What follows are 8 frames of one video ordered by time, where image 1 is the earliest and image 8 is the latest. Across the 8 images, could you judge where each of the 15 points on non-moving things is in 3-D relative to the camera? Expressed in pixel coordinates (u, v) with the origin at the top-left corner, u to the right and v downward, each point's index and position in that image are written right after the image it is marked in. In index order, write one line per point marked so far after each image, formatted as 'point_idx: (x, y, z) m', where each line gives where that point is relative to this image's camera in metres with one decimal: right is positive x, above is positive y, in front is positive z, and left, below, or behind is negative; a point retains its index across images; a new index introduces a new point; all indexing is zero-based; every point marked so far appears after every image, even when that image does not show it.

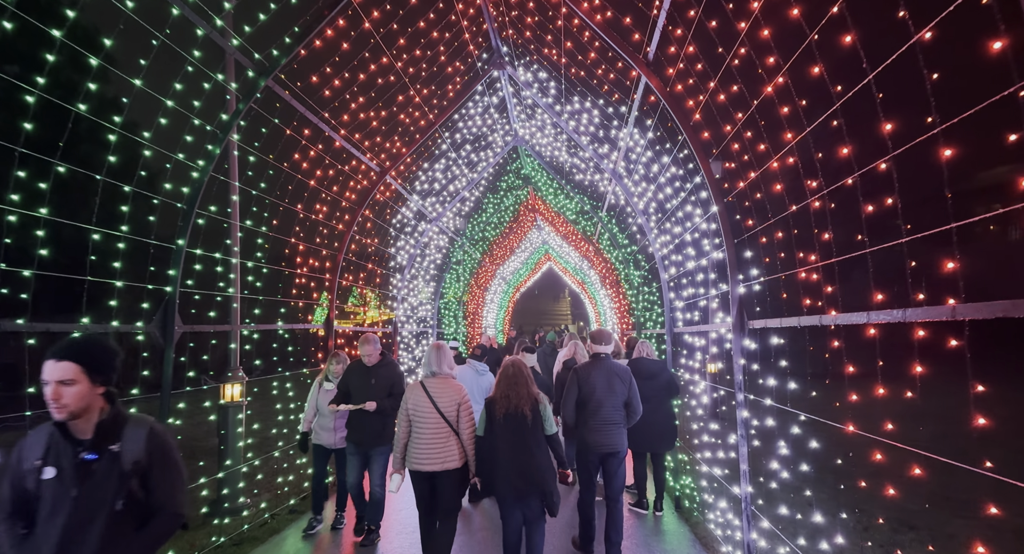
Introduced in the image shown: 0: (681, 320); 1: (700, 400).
0: (+1.9, -0.5, +5.2) m
1: (+1.8, -1.2, +4.4) m
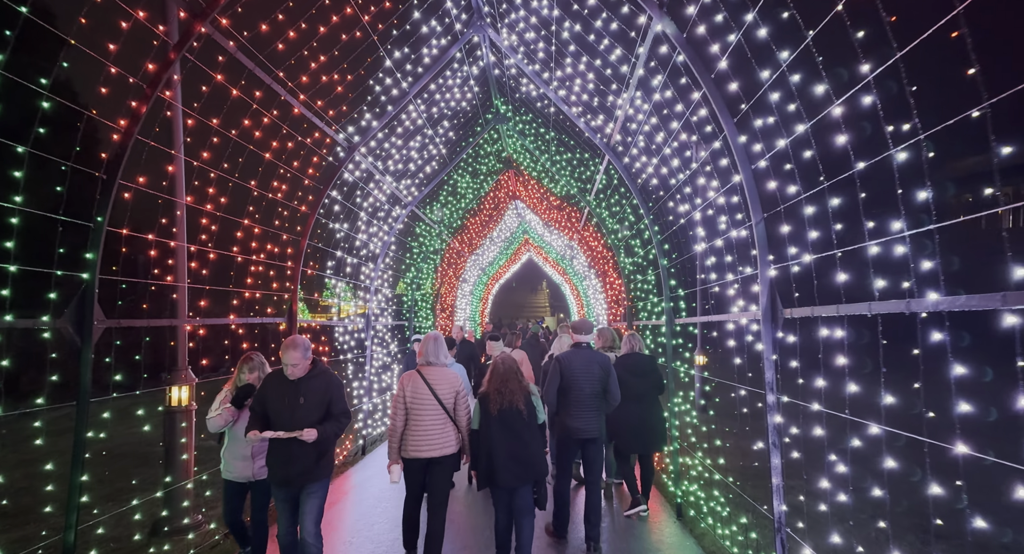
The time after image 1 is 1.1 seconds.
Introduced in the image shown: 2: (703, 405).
0: (+1.7, -0.3, +4.7) m
1: (+1.7, -1.0, +3.9) m
2: (+1.7, -1.1, +4.2) m
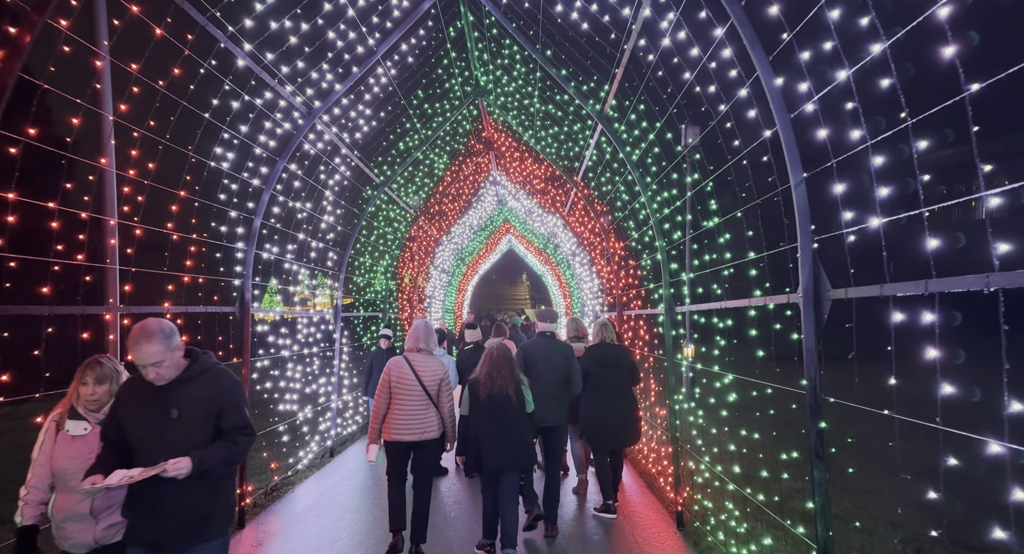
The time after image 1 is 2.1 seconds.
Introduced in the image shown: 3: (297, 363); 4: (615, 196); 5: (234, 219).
0: (+1.6, -0.2, +4.2) m
1: (+1.6, -0.9, +3.4) m
2: (+1.6, -1.0, +3.7) m
3: (-2.7, -1.1, +5.8) m
4: (+1.3, +1.0, +5.7) m
5: (-2.6, +0.5, +4.4) m
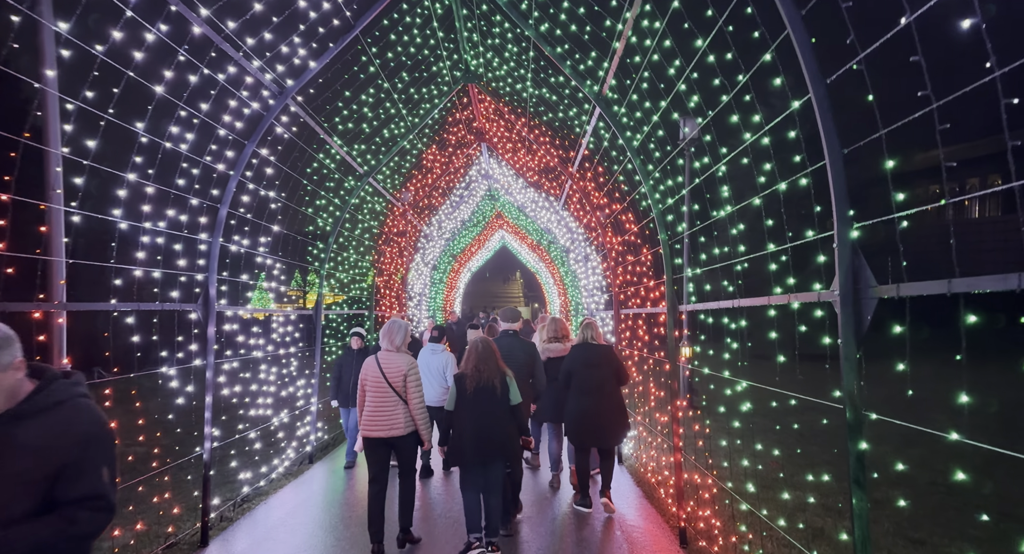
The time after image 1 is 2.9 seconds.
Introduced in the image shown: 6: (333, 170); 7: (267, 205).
0: (+1.5, -0.1, +3.8) m
1: (+1.5, -0.9, +3.1) m
2: (+1.5, -1.0, +3.3) m
3: (-2.8, -1.0, +5.4) m
4: (+1.2, +1.0, +5.4) m
5: (-2.7, +0.6, +4.0) m
6: (-2.3, +1.4, +5.9) m
7: (-2.6, +0.8, +5.0) m
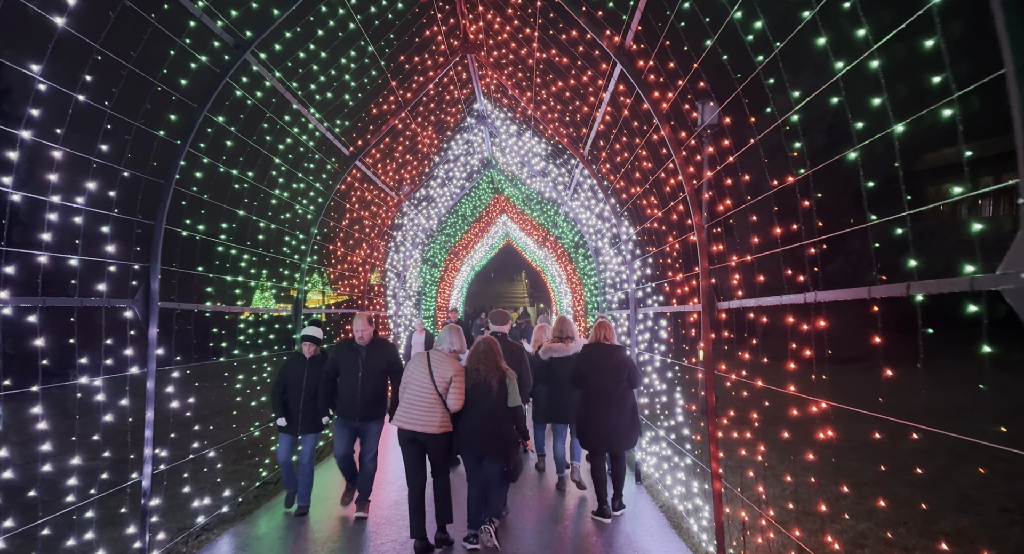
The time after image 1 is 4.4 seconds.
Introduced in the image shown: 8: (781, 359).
0: (+1.5, -0.1, +3.1) m
1: (+1.5, -0.8, +2.4) m
2: (+1.5, -0.9, +2.6) m
3: (-2.8, -0.9, +4.7) m
4: (+1.2, +1.1, +4.6) m
5: (-2.7, +0.7, +3.3) m
6: (-2.2, +1.4, +5.2) m
7: (-2.6, +0.8, +4.2) m
8: (+1.5, -0.5, +2.6) m
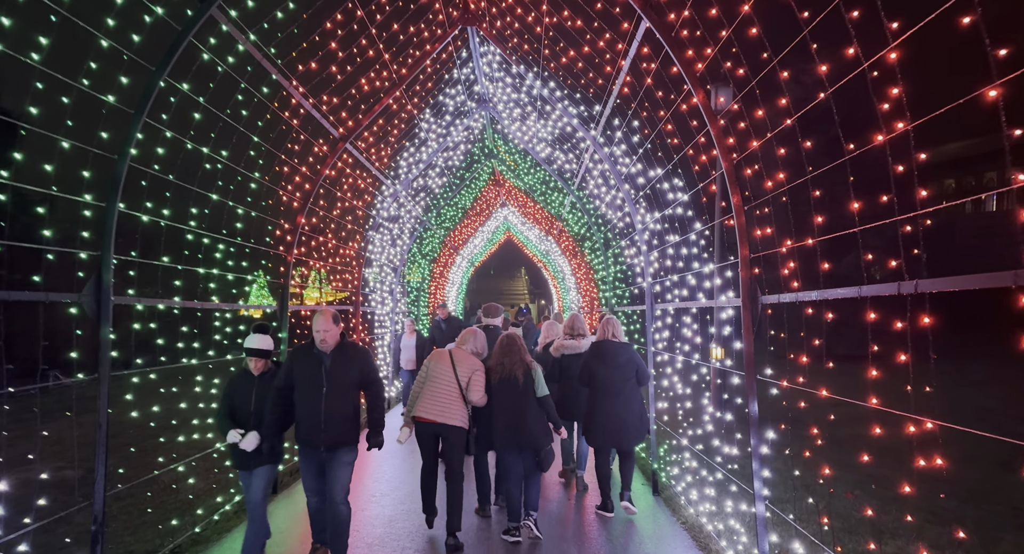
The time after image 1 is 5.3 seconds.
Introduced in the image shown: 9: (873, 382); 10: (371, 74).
0: (+1.6, 0.0, +2.6) m
1: (+1.6, -0.7, +1.9) m
2: (+1.6, -0.8, +2.1) m
3: (-2.7, -0.9, +4.2) m
4: (+1.3, +1.2, +4.1) m
5: (-2.6, +0.7, +2.8) m
6: (-2.2, +1.5, +4.7) m
7: (-2.5, +0.9, +3.7) m
8: (+1.6, -0.4, +2.1) m
9: (+1.6, -0.5, +2.0) m
10: (-1.6, +2.2, +5.1) m
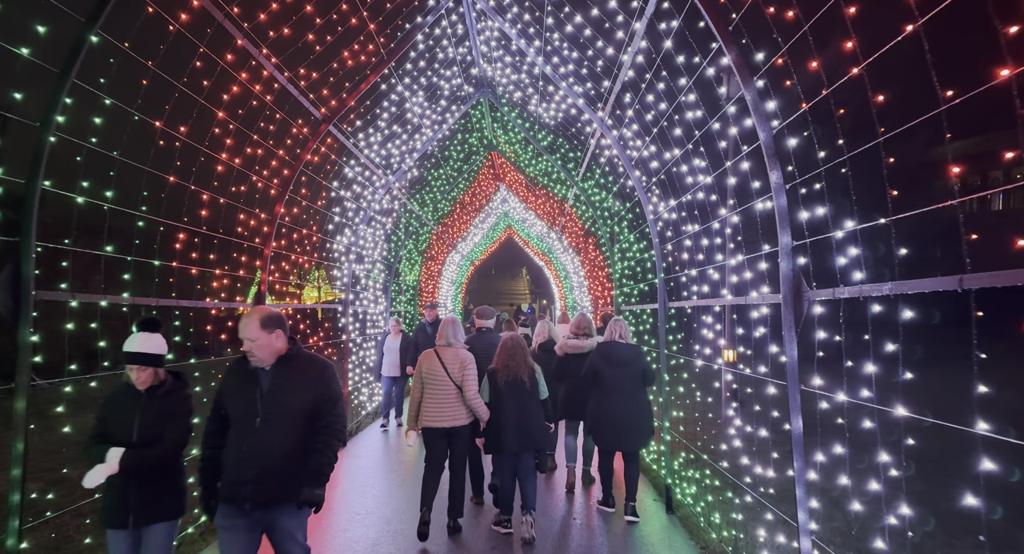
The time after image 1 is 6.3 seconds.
0: (+1.6, 0.0, +2.1) m
1: (+1.5, -0.7, +1.4) m
2: (+1.6, -0.8, +1.6) m
3: (-2.7, -0.8, +3.7) m
4: (+1.3, +1.2, +3.6) m
5: (-2.6, +0.8, +2.3) m
6: (-2.2, +1.6, +4.3) m
7: (-2.5, +1.0, +3.3) m
8: (+1.6, -0.3, +1.6) m
9: (+1.6, -0.4, +1.5) m
10: (-1.6, +2.3, +4.6) m
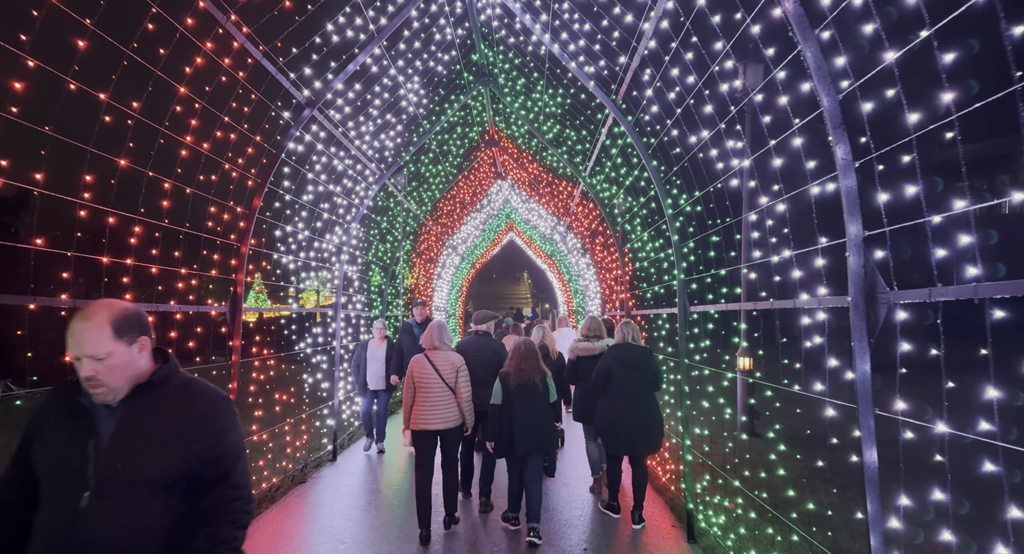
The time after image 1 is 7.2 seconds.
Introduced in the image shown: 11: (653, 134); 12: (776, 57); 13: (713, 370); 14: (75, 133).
0: (+1.6, +0.1, +1.6) m
1: (+1.6, -0.7, +0.9) m
2: (+1.6, -0.8, +1.1) m
3: (-2.7, -0.8, +3.2) m
4: (+1.3, +1.2, +3.1) m
5: (-2.6, +0.8, +1.8) m
6: (-2.2, +1.6, +3.8) m
7: (-2.5, +1.0, +2.8) m
8: (+1.6, -0.3, +1.1) m
9: (+1.6, -0.4, +1.1) m
10: (-1.5, +2.3, +4.2) m
11: (+1.2, +1.3, +4.1) m
12: (+1.3, +1.1, +2.4) m
13: (+1.7, -0.8, +4.0) m
14: (-2.5, +0.8, +2.7) m
